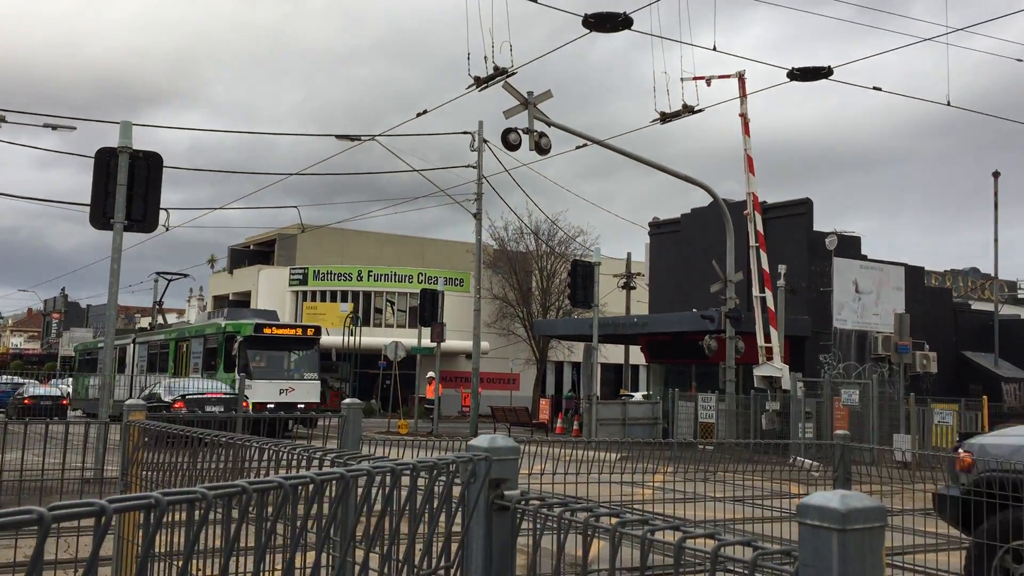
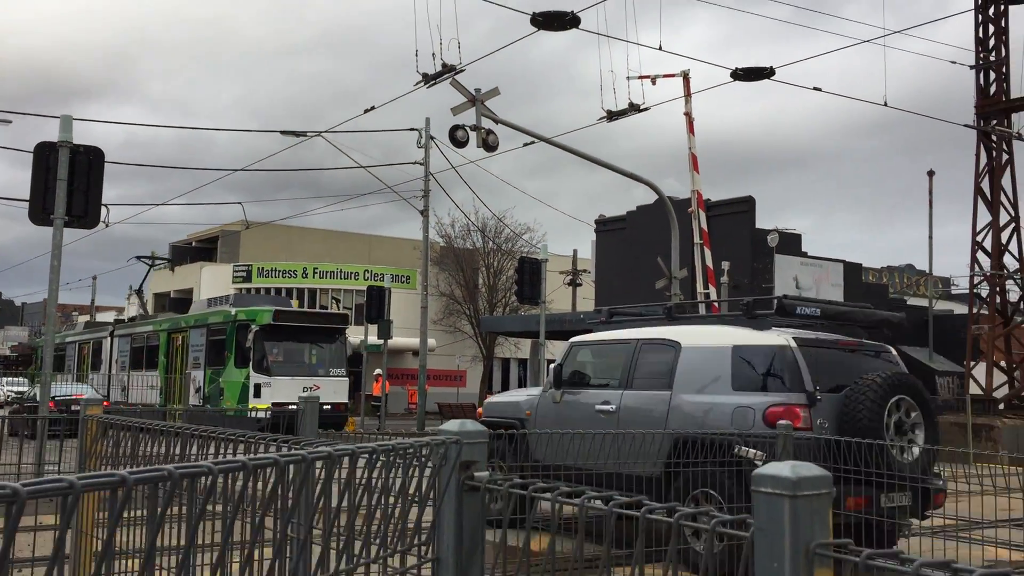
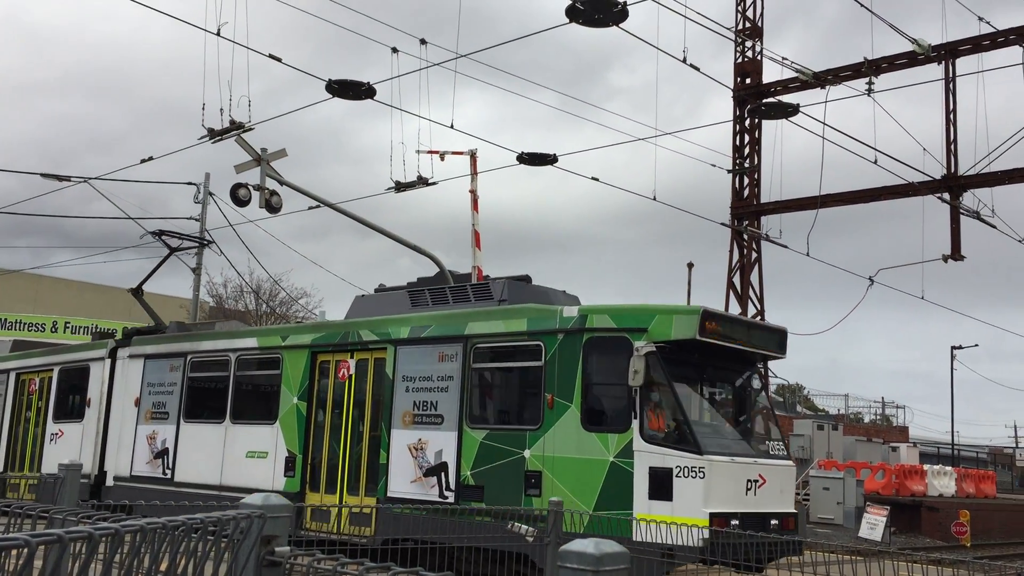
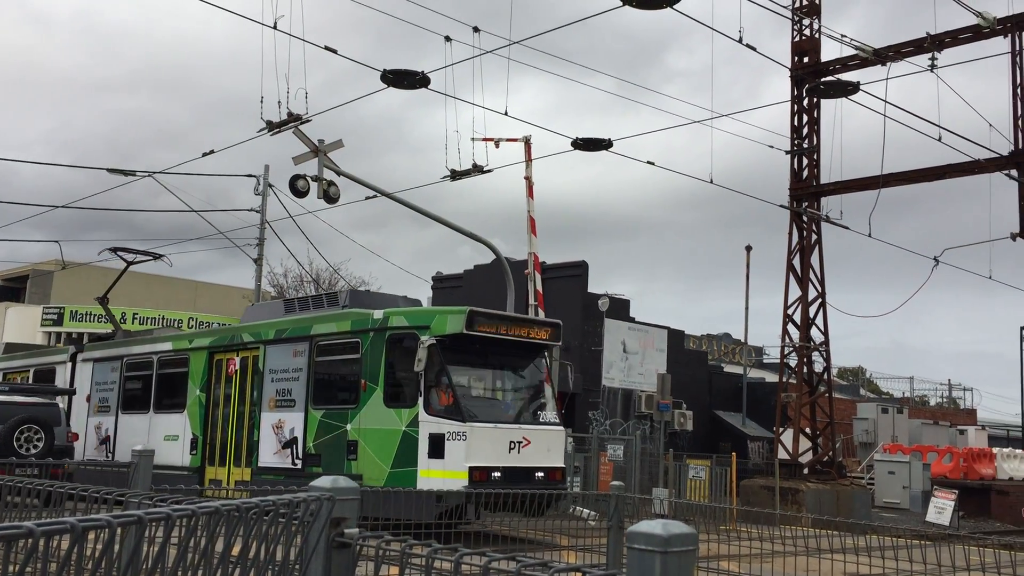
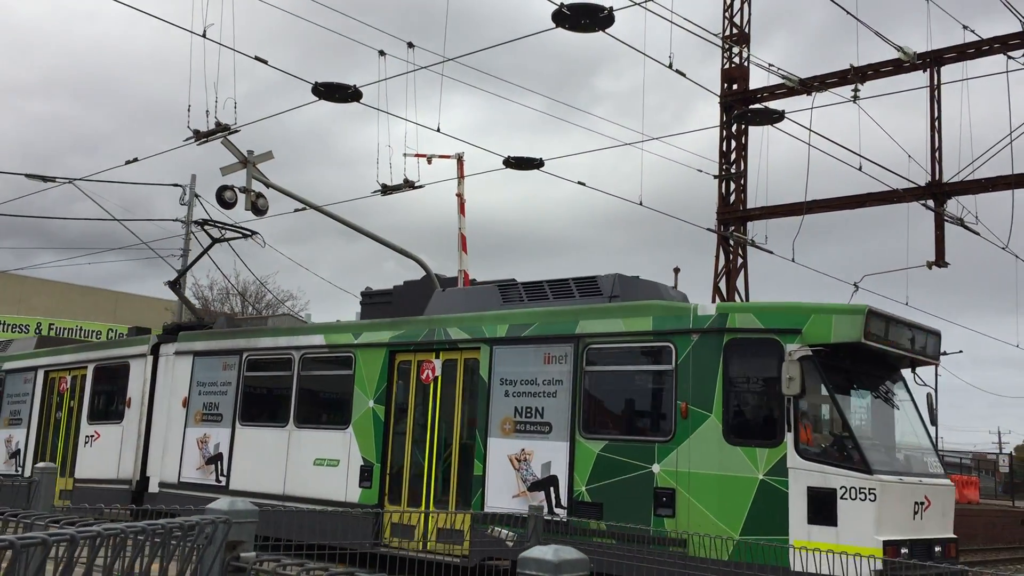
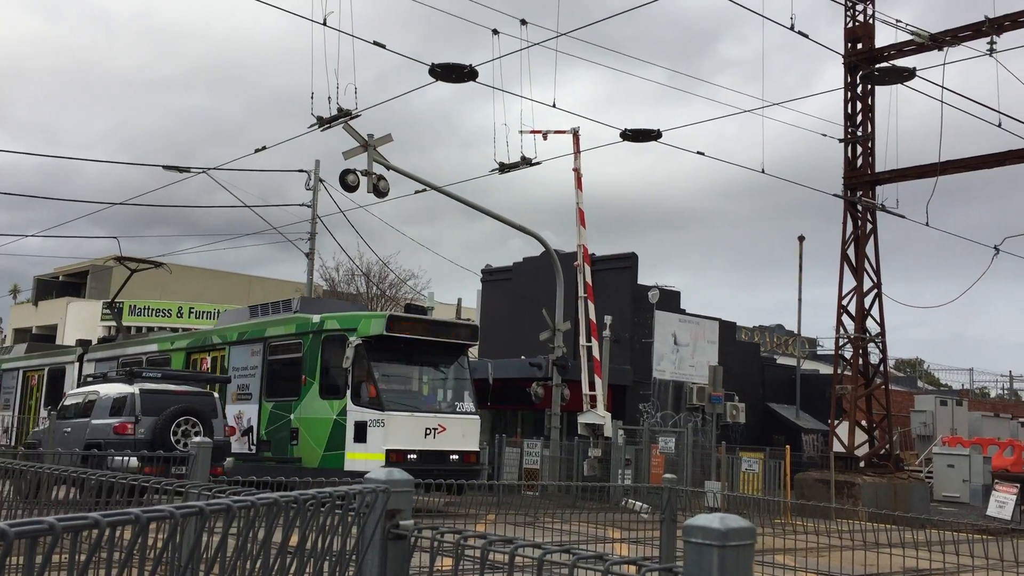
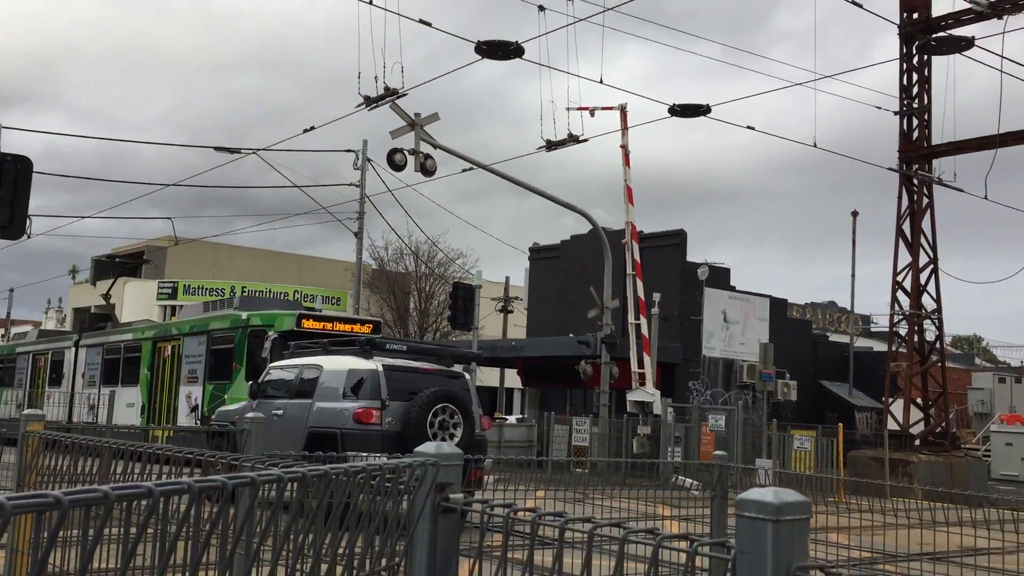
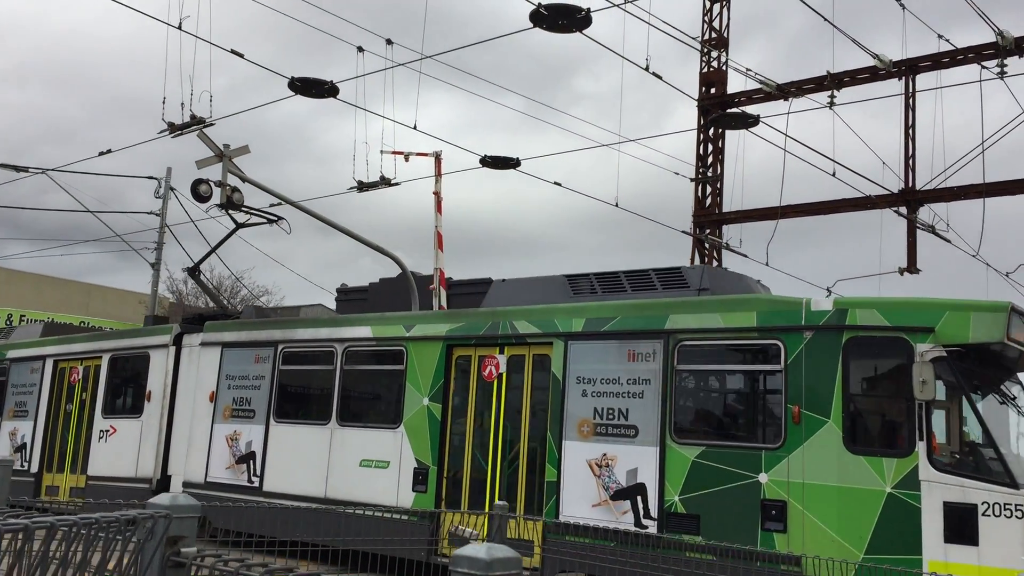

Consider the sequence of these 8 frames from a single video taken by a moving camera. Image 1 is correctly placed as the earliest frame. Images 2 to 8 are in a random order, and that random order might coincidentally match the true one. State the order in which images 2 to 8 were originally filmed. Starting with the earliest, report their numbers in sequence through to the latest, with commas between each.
2, 7, 6, 4, 3, 5, 8
